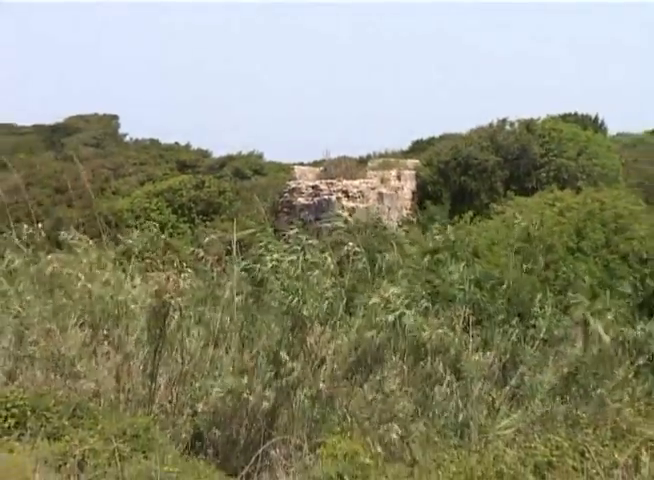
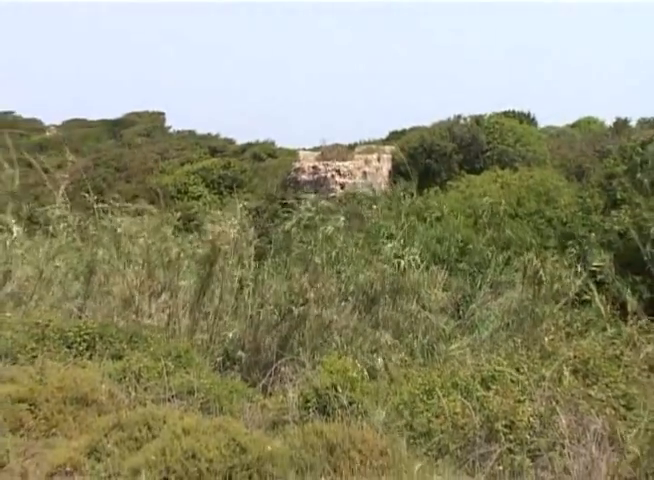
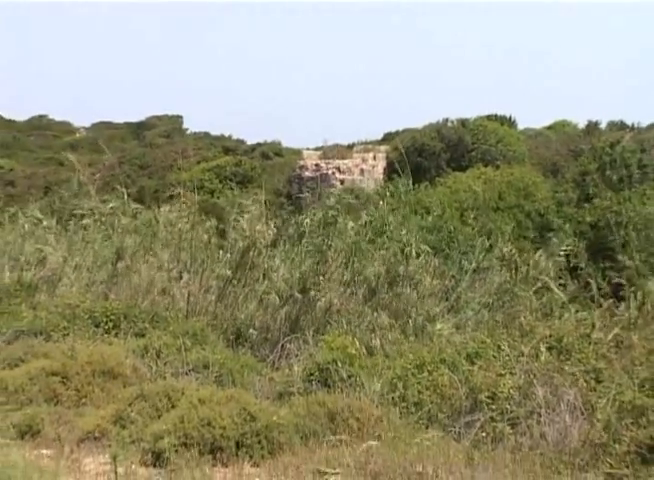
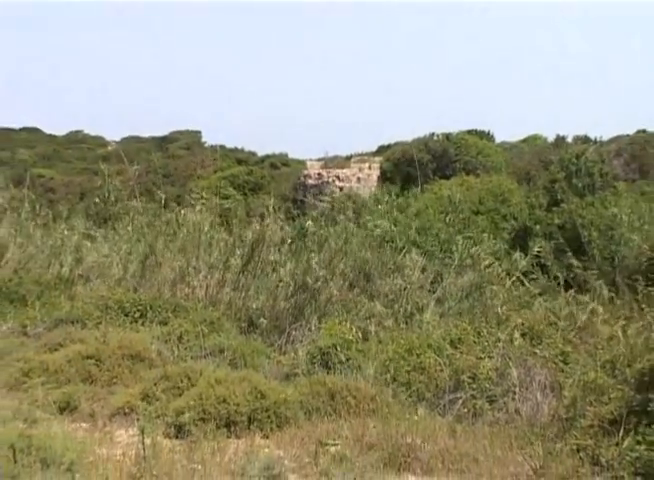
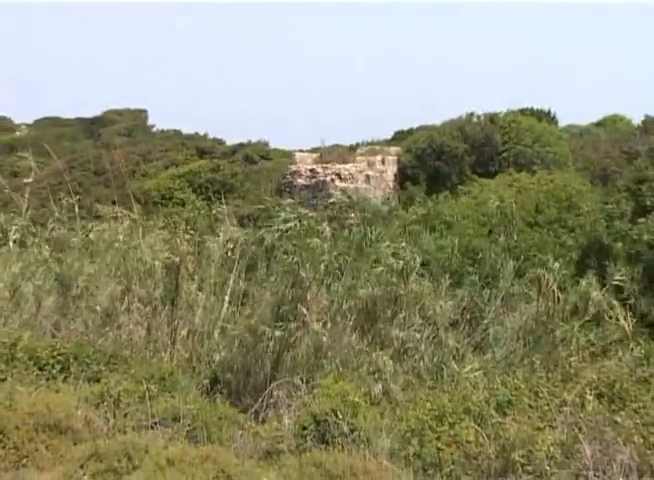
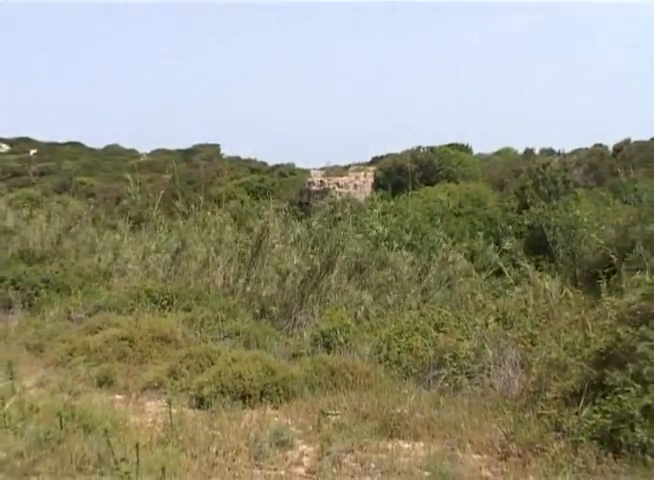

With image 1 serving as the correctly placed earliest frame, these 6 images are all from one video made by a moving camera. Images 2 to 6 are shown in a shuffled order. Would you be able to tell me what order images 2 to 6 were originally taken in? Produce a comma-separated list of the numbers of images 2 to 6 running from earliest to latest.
5, 2, 3, 4, 6
